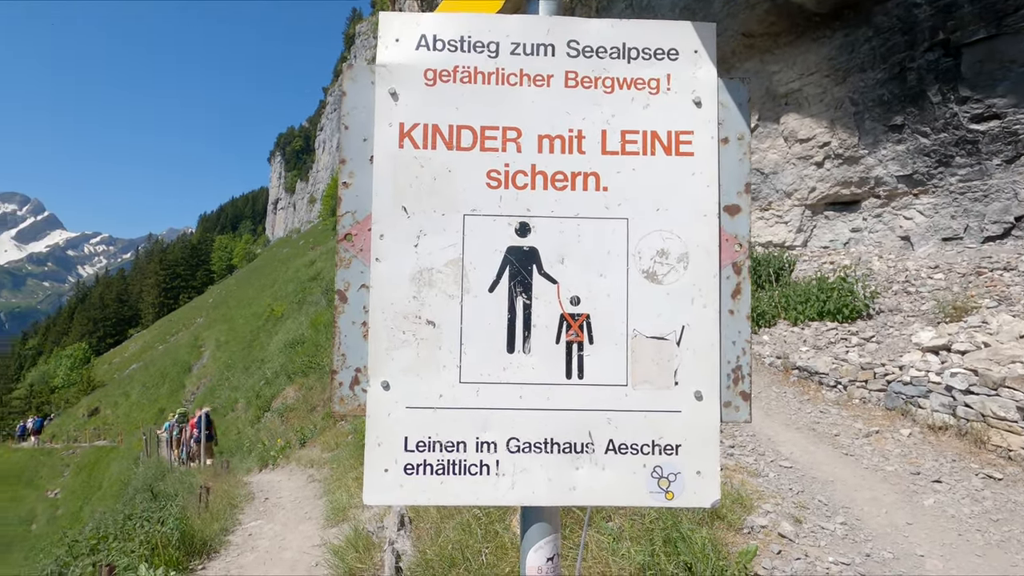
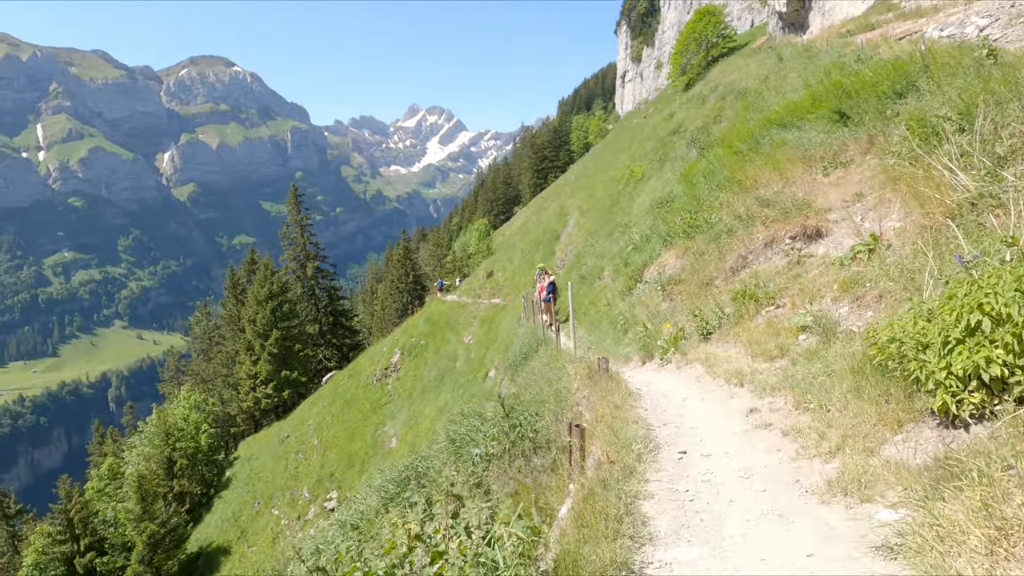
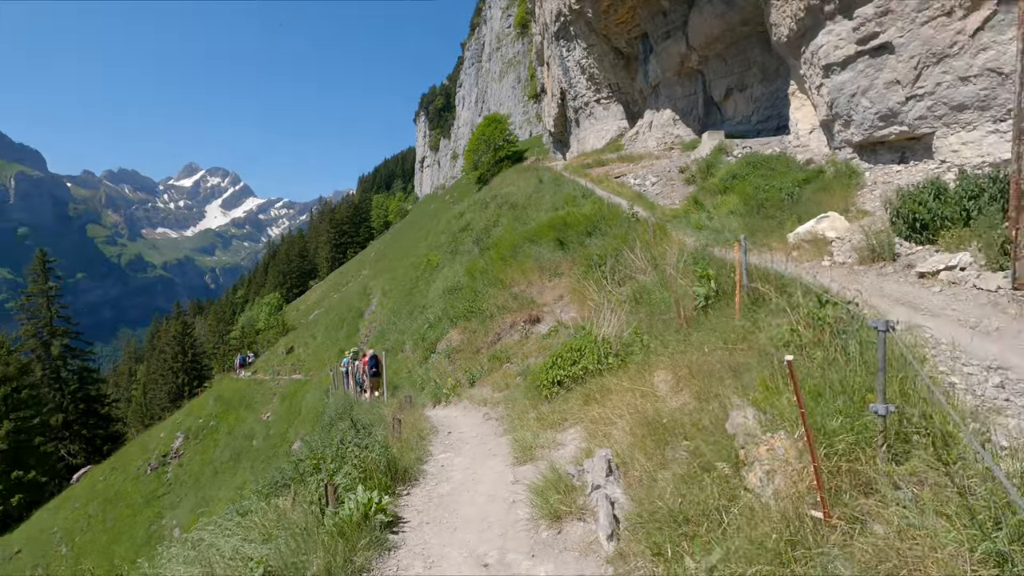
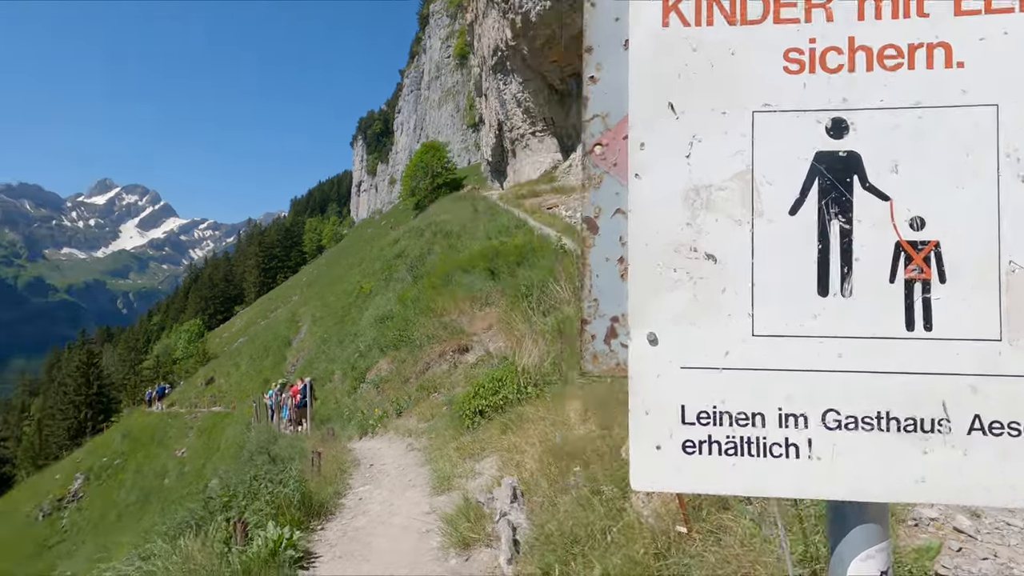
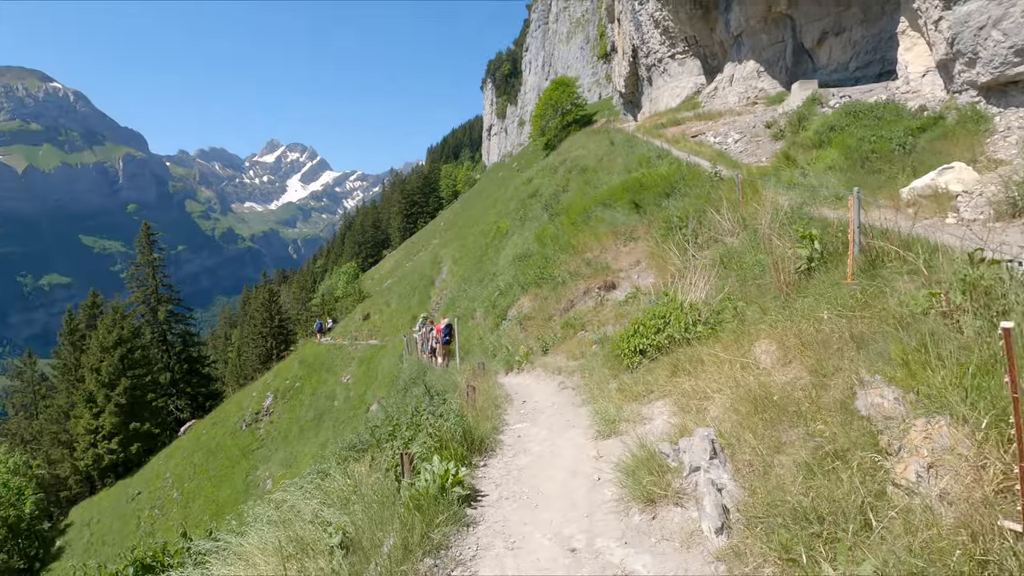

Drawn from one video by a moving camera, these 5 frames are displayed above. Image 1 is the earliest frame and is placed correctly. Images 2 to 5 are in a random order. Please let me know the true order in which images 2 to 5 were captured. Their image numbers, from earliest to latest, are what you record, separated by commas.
4, 3, 5, 2
